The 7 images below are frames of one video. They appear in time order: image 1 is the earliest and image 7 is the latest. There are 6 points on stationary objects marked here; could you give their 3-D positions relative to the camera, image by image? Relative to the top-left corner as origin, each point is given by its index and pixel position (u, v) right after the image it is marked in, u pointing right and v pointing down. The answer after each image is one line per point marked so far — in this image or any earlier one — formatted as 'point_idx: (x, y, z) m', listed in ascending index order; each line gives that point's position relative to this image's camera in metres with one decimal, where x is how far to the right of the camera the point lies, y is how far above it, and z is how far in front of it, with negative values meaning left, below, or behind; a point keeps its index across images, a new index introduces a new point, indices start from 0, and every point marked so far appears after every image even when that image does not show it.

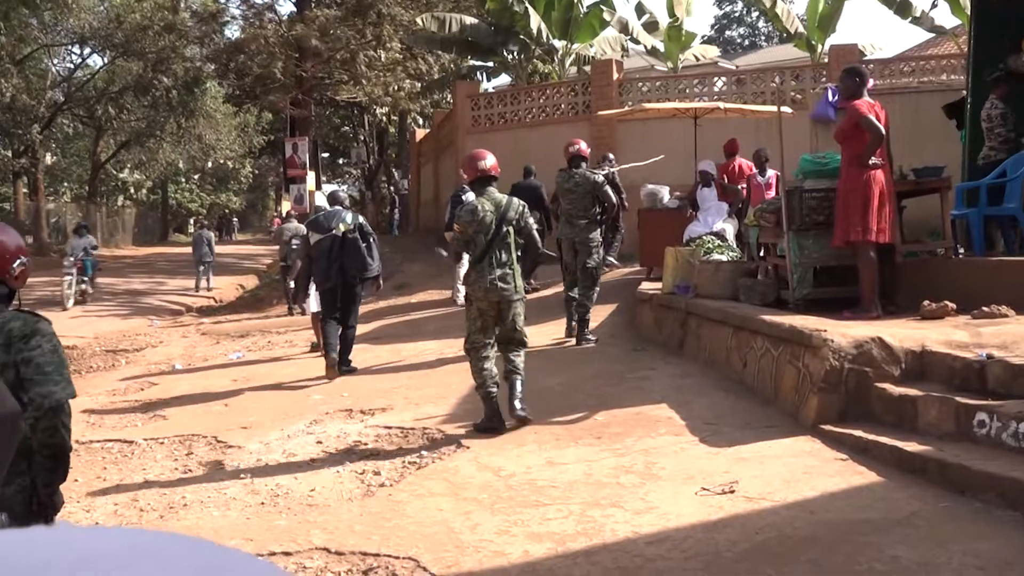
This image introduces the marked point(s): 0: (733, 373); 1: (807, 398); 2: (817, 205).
0: (+1.7, -0.7, +8.5) m
1: (+1.9, -0.7, +7.6) m
2: (+2.2, +0.6, +8.1) m
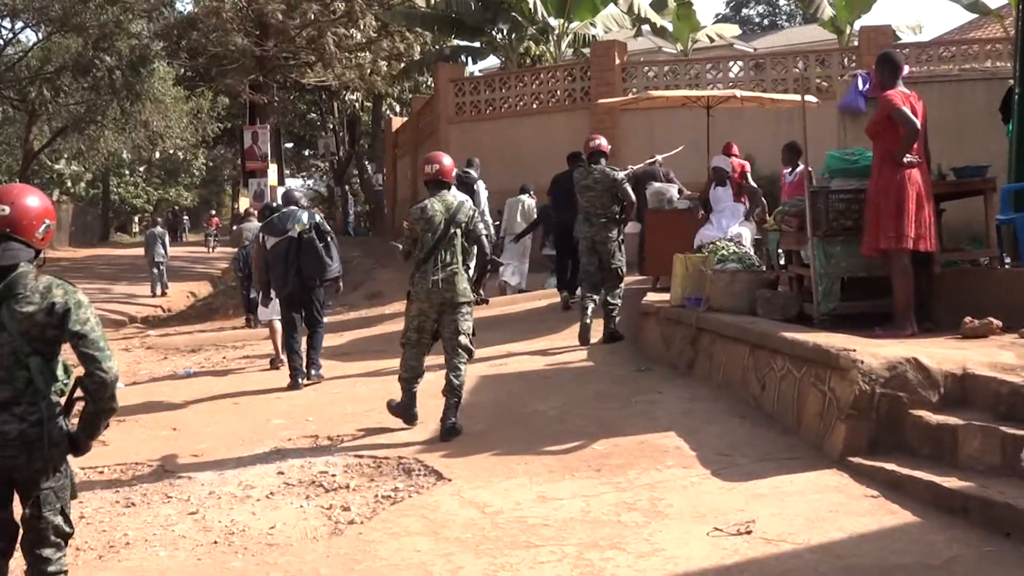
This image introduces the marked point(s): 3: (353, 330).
0: (+1.6, -0.7, +7.6) m
1: (+1.8, -0.8, +6.6) m
2: (+2.1, +0.5, +7.2) m
3: (-1.8, -0.6, +12.4) m
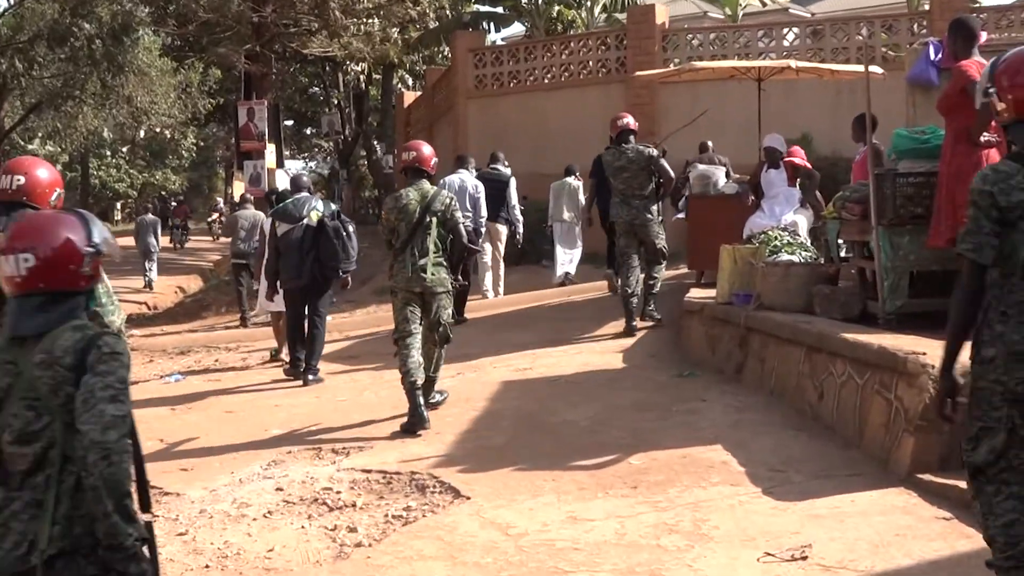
0: (+1.8, -0.7, +6.8) m
1: (+2.0, -0.8, +5.8) m
2: (+2.3, +0.5, +6.4) m
3: (-1.6, -0.5, +11.7) m
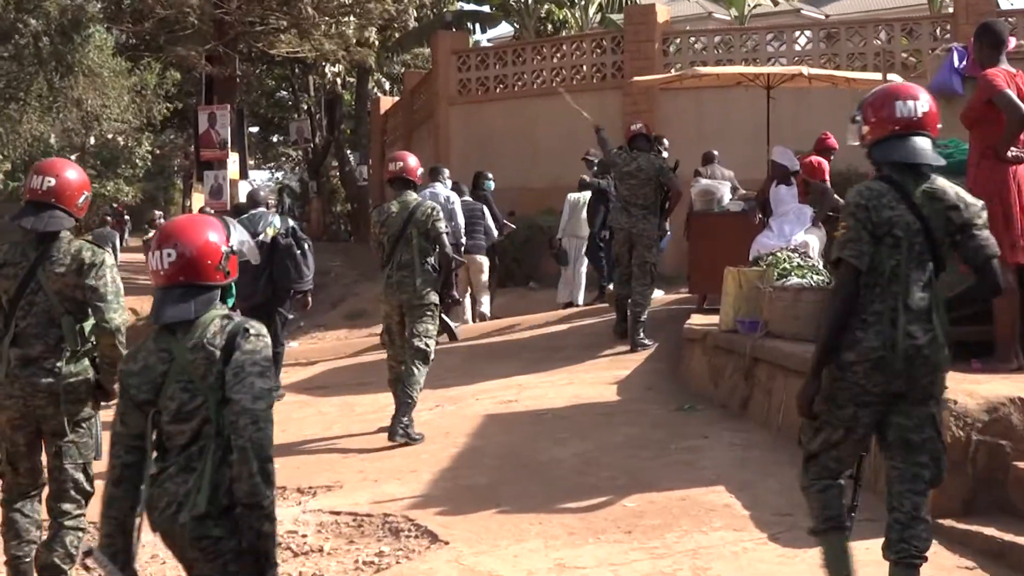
0: (+1.7, -0.9, +6.2) m
1: (+1.9, -0.9, +5.3) m
2: (+2.2, +0.4, +5.8) m
3: (-1.7, -0.7, +11.1) m
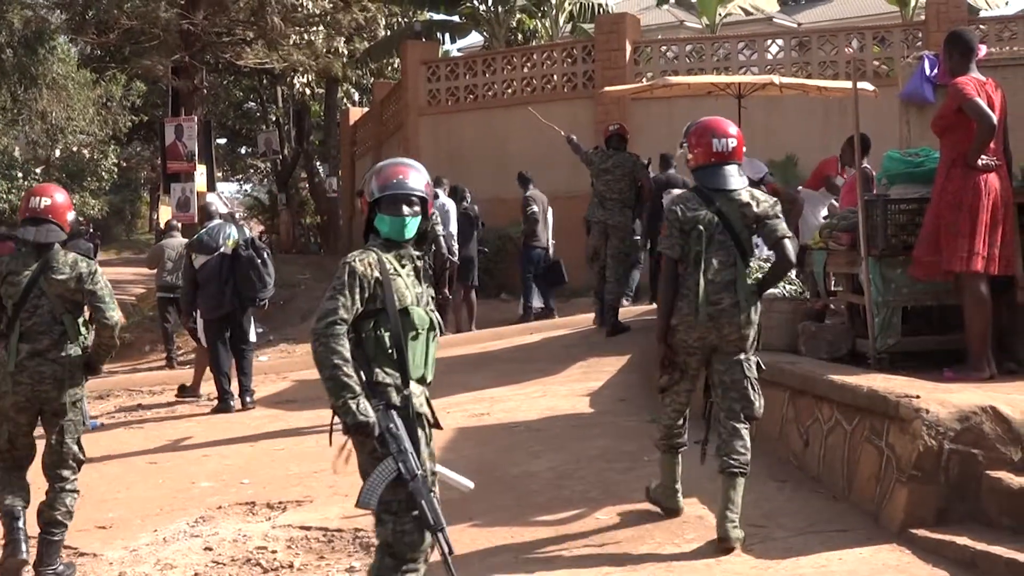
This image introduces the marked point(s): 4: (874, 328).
0: (+1.5, -0.9, +6.2) m
1: (+1.8, -0.9, +5.3) m
2: (+2.0, +0.3, +5.8) m
3: (-1.9, -0.7, +11.0) m
4: (+1.9, -0.2, +5.9) m
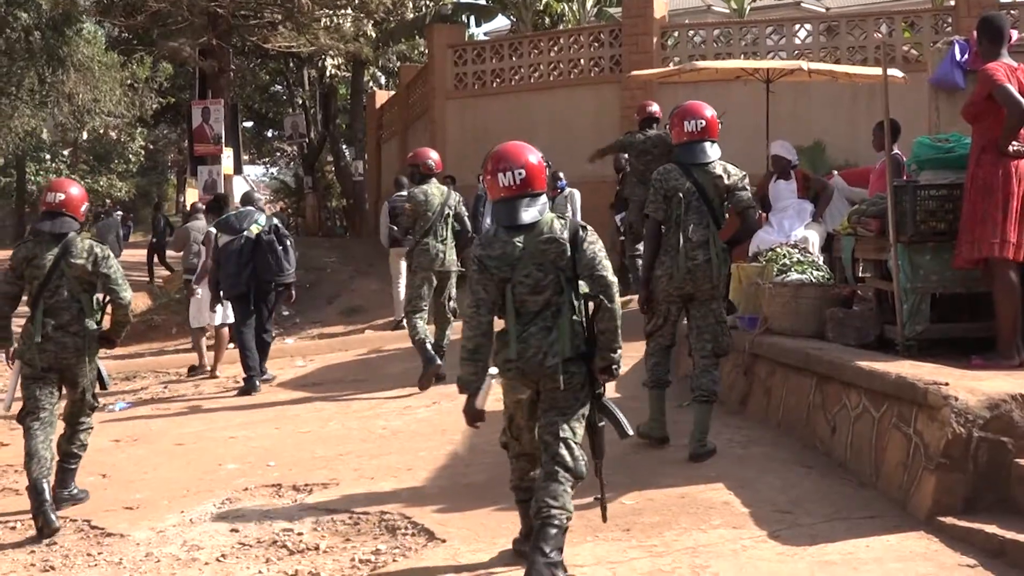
0: (+1.7, -0.8, +6.2) m
1: (+1.9, -0.9, +5.2) m
2: (+2.2, +0.4, +5.8) m
3: (-1.7, -0.6, +11.0) m
4: (+2.0, -0.1, +5.9) m
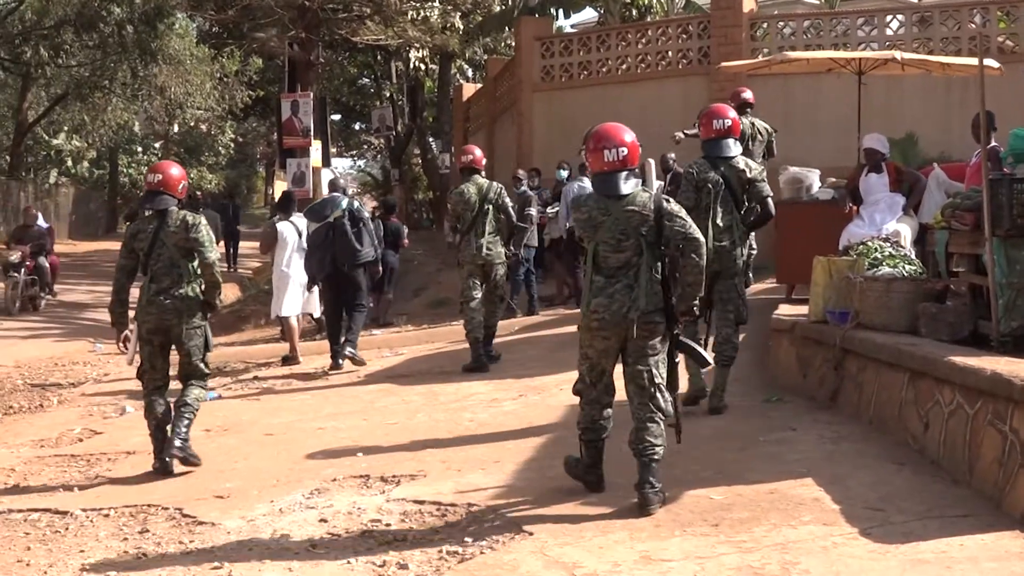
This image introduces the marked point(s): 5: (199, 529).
0: (+2.1, -0.8, +6.1) m
1: (+2.3, -0.8, +5.1) m
2: (+2.6, +0.4, +5.7) m
3: (-1.1, -0.6, +11.1) m
4: (+2.5, -0.1, +5.8) m
5: (-1.5, -1.2, +5.4) m
